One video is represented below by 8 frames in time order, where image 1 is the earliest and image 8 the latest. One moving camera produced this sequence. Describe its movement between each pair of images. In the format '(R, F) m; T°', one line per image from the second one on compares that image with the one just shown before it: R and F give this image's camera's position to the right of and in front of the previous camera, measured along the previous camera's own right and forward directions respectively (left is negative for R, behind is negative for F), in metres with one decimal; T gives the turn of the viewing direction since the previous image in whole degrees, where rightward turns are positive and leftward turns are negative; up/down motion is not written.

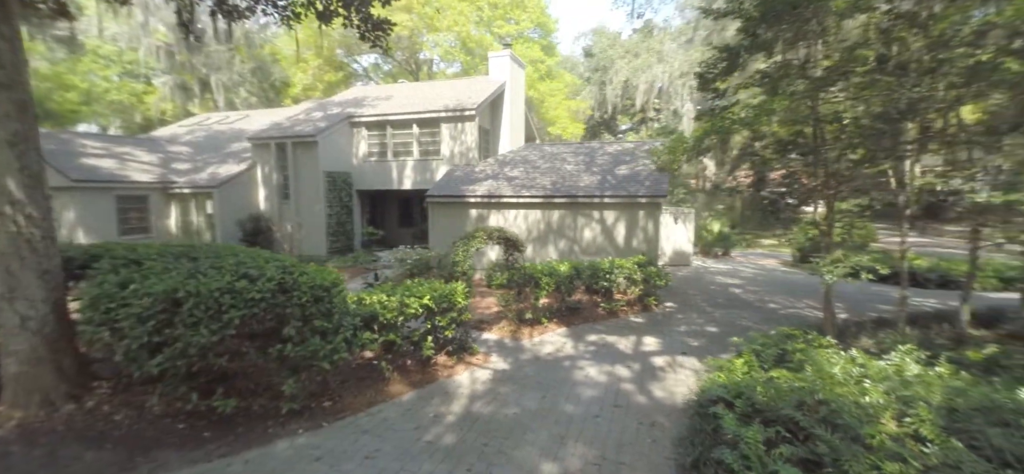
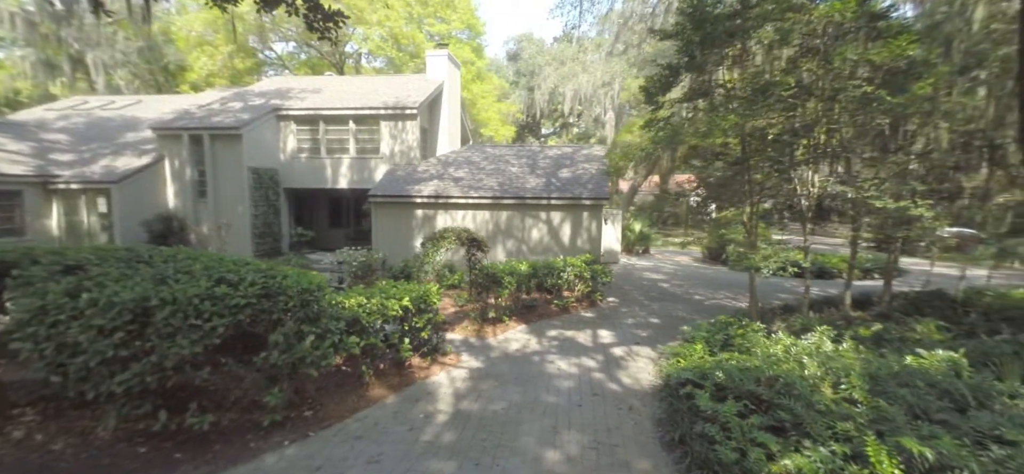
(-0.6, -0.1) m; +11°
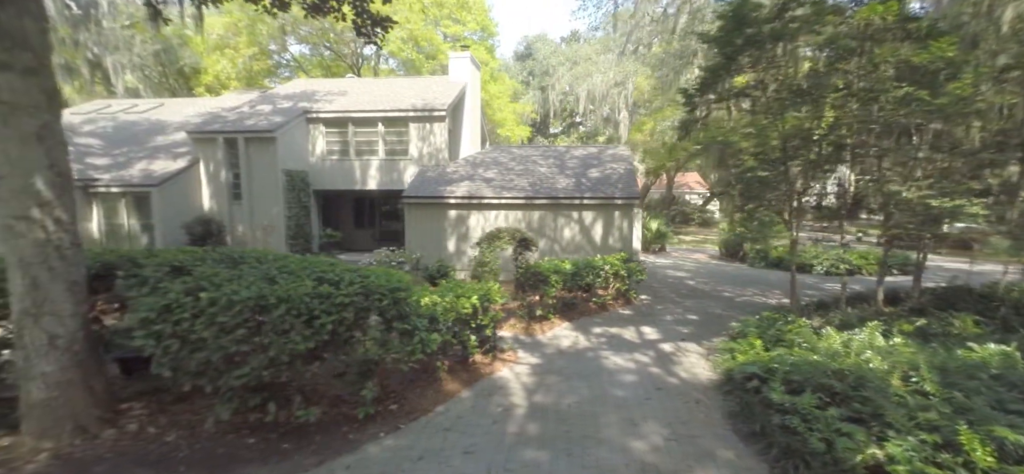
(-0.6, -0.1) m; 0°
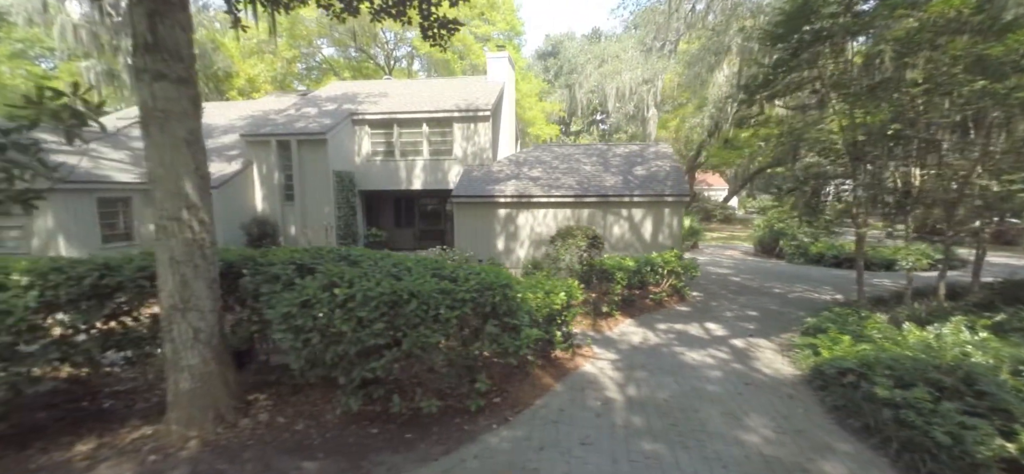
(-0.8, -0.1) m; -2°
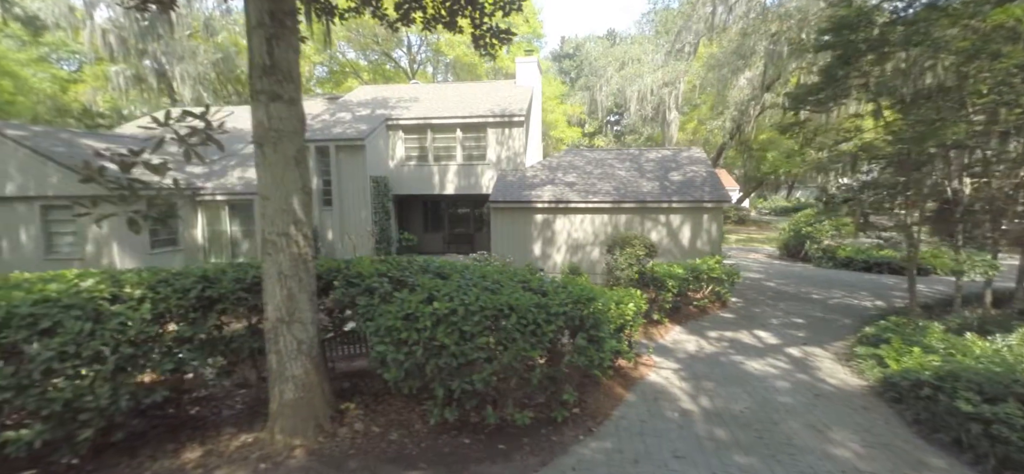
(-0.7, -0.1) m; -1°
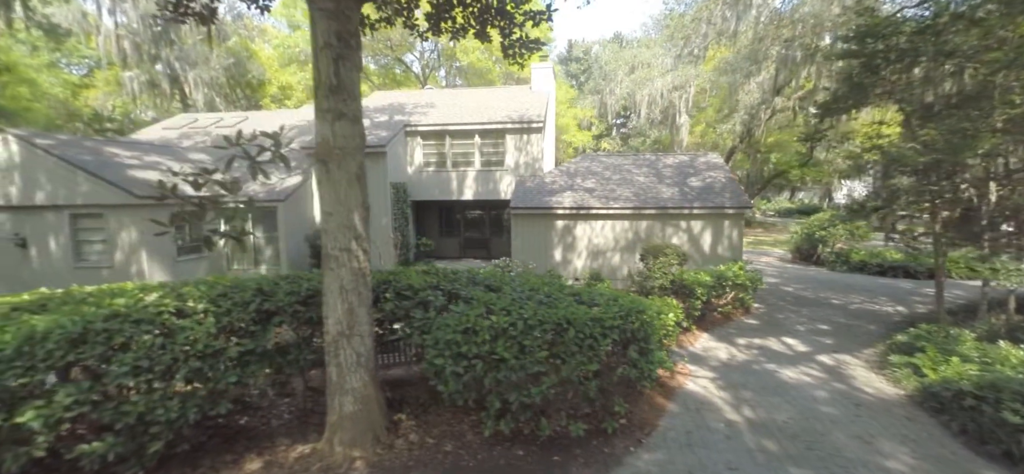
(-0.4, 0.0) m; 0°
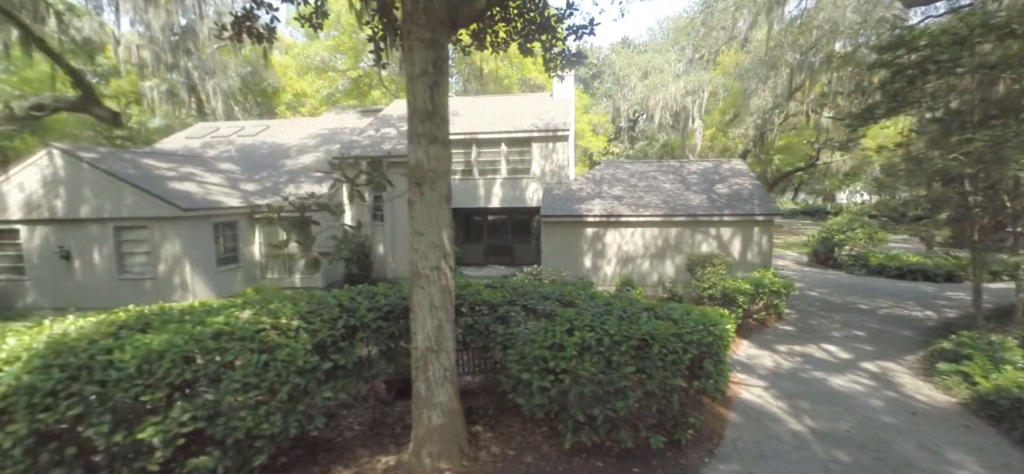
(-0.6, -0.1) m; 0°
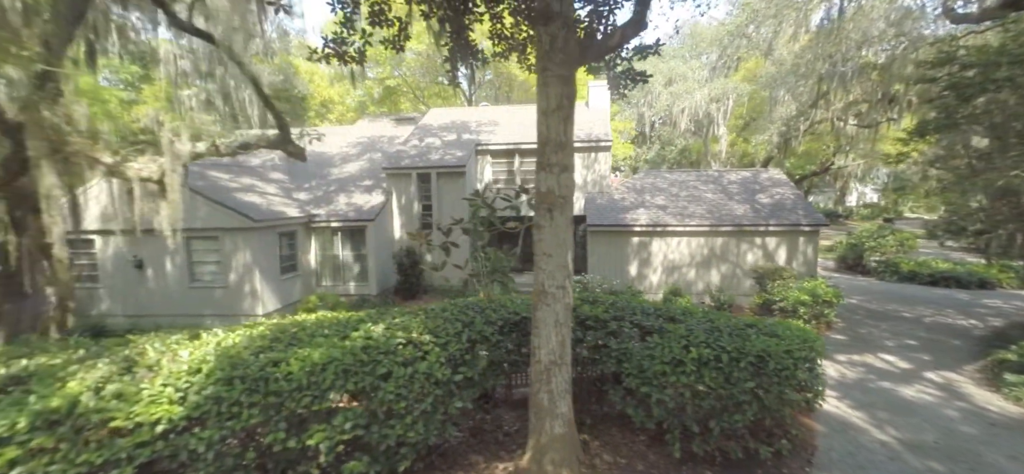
(-0.9, -0.2) m; -1°
